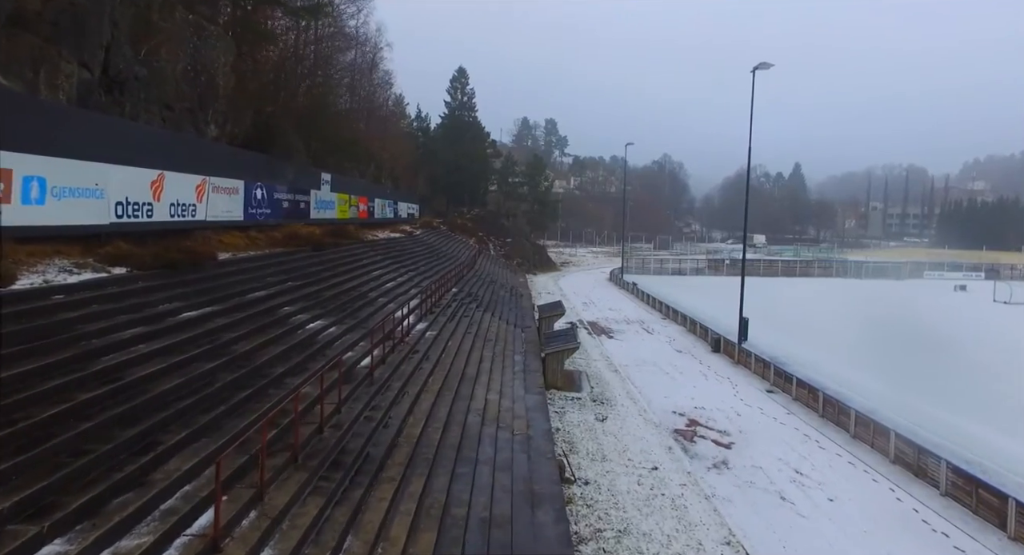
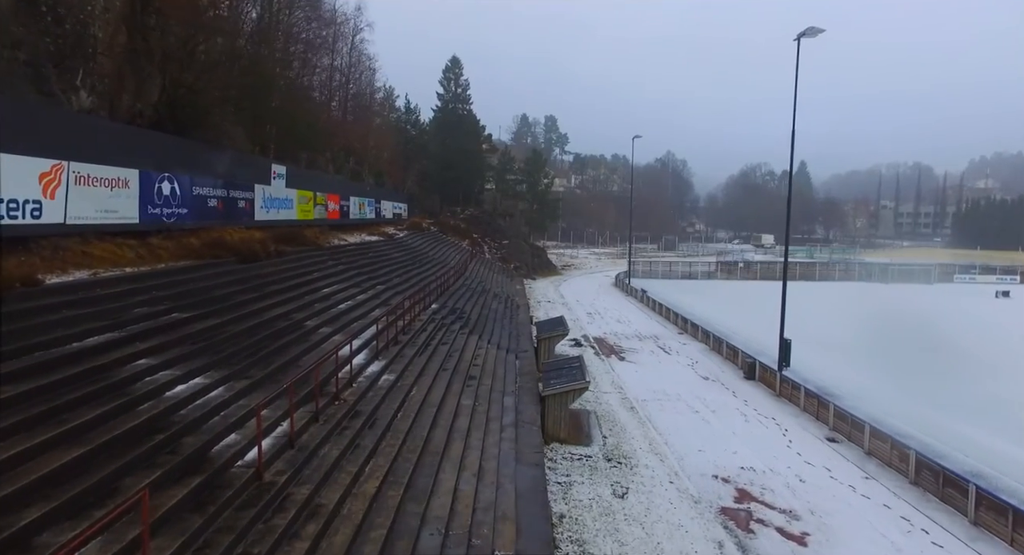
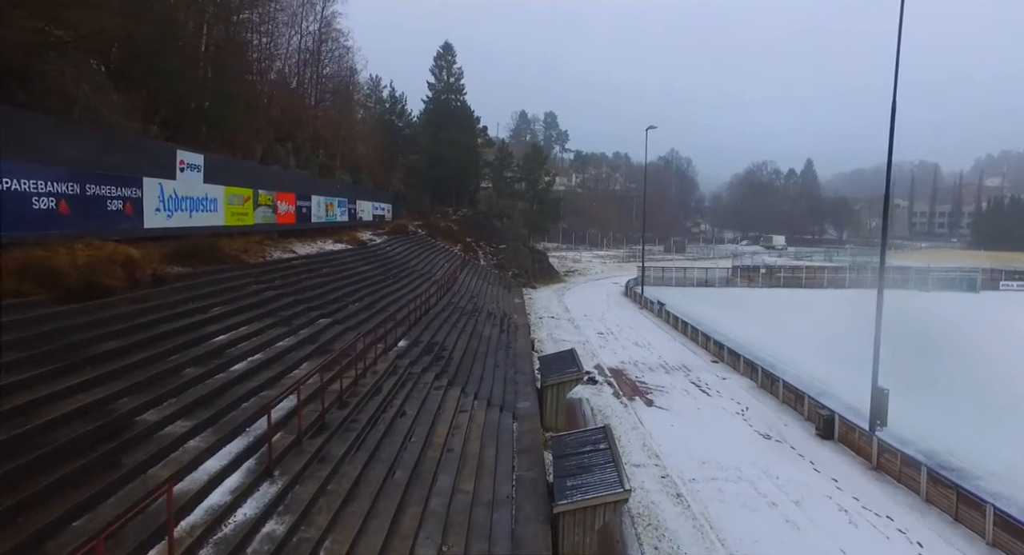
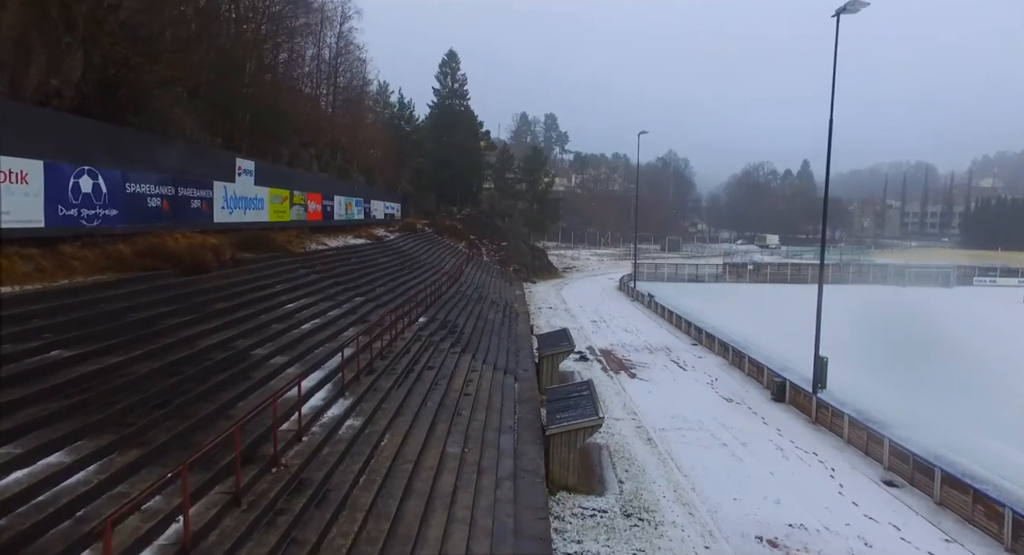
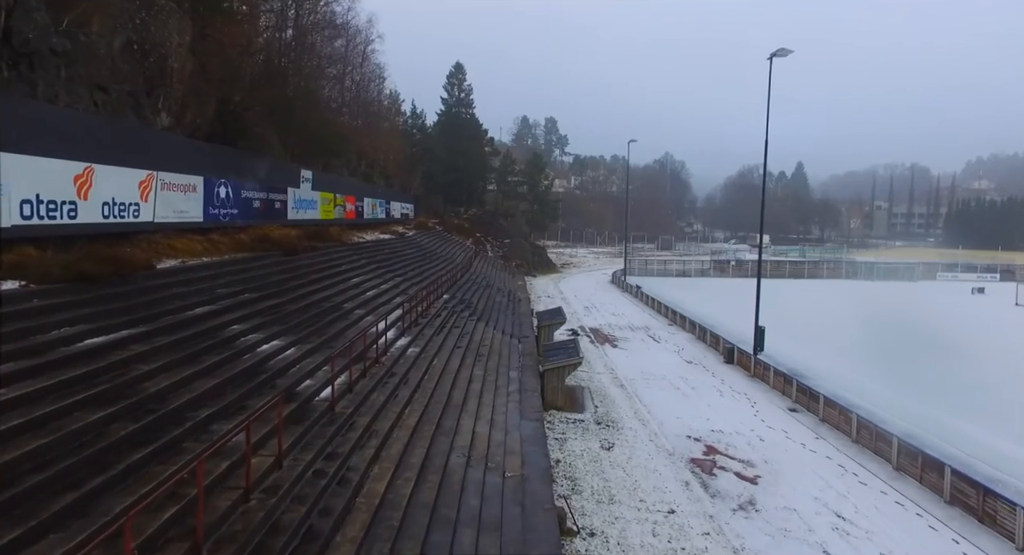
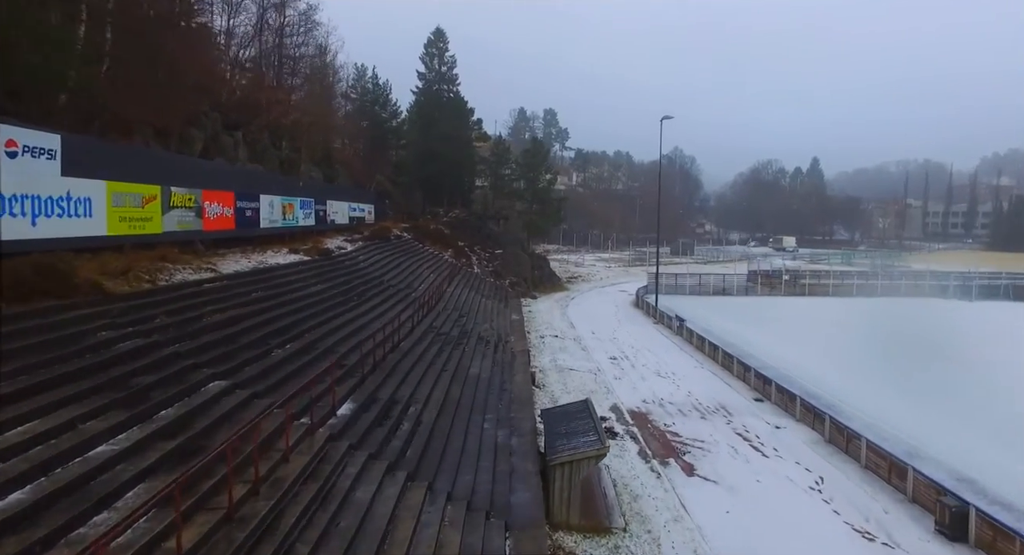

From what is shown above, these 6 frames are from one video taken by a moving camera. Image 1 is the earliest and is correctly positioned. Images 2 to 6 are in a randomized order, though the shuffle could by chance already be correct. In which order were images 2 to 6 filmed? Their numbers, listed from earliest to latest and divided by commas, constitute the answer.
5, 2, 4, 3, 6
